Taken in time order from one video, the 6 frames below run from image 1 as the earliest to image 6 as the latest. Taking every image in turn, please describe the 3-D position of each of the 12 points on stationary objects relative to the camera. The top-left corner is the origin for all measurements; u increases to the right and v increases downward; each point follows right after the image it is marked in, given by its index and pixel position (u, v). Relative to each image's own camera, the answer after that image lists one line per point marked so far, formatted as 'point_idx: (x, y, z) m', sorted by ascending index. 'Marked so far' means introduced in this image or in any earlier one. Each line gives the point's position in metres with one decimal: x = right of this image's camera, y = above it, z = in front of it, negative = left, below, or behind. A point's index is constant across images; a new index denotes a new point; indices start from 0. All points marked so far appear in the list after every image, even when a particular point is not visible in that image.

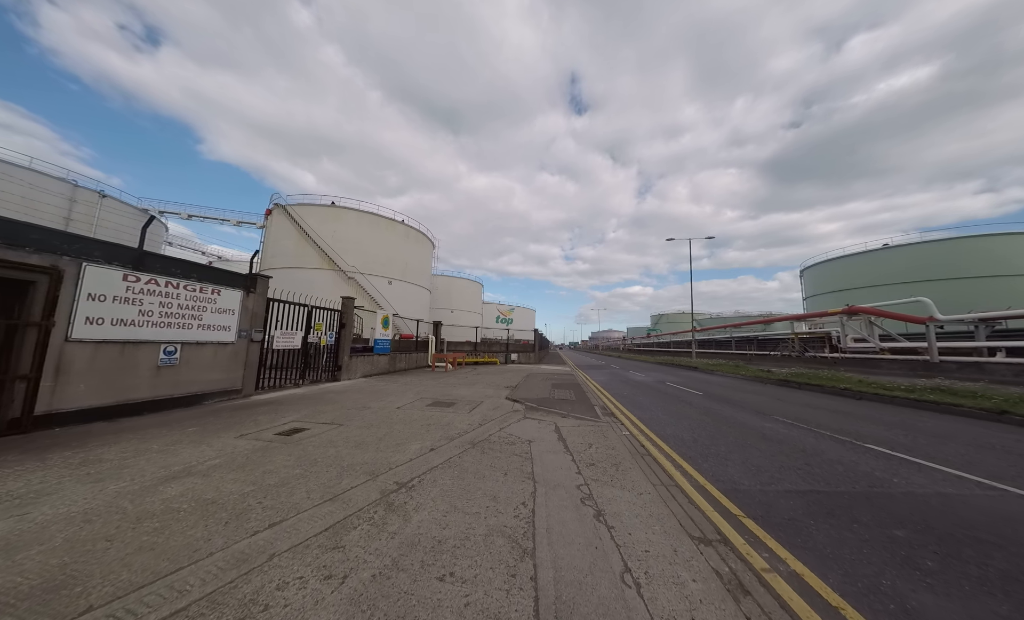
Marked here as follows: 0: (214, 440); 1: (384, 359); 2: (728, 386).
0: (-5.1, -2.2, +4.9) m
1: (-6.6, -2.5, +14.6) m
2: (+10.0, -3.4, +13.1) m
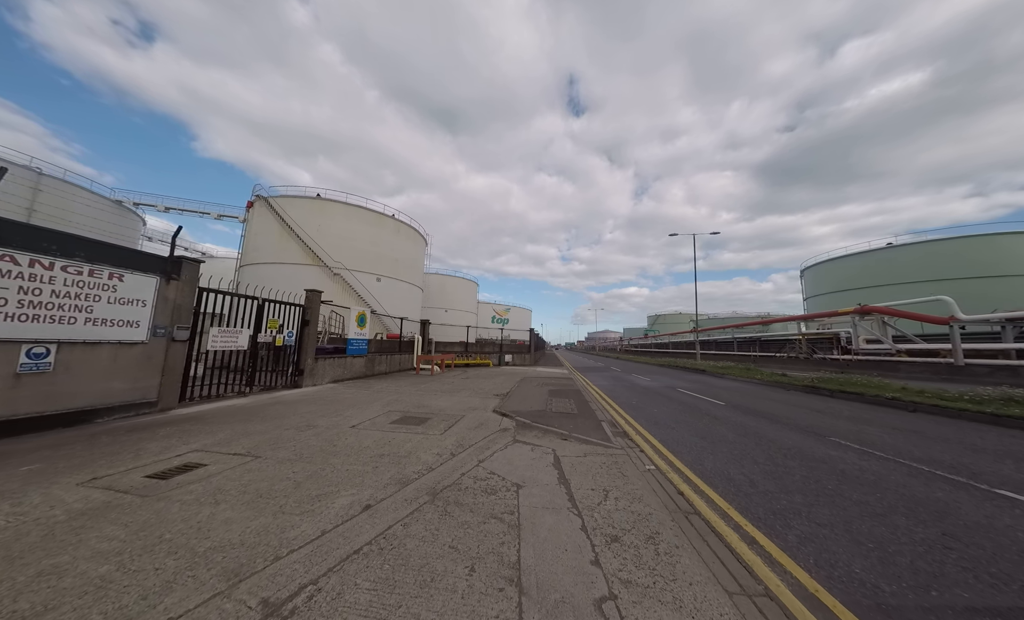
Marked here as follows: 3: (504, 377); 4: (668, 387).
0: (-5.4, -2.1, +3.2) m
1: (-6.9, -2.3, +12.9) m
2: (+9.6, -3.3, +11.6) m
3: (-0.5, -3.7, +15.6) m
4: (+7.2, -3.5, +13.2) m
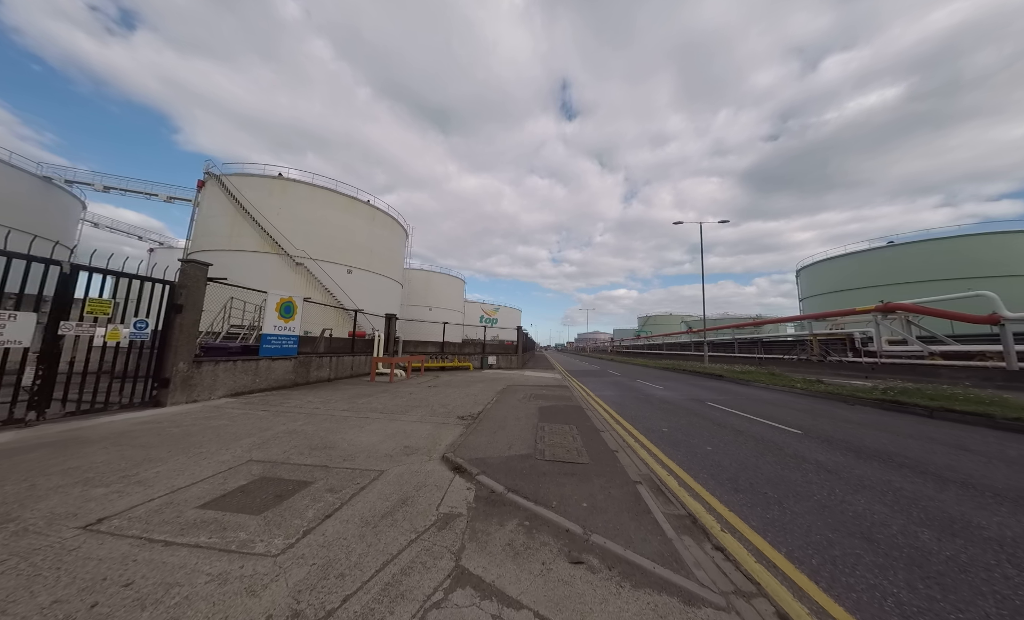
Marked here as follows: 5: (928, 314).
0: (-5.8, -1.5, -0.1) m
1: (-7.7, -1.9, +9.6) m
2: (+8.9, -2.9, +8.8) m
3: (-1.3, -3.3, +12.4) m
4: (+6.5, -3.2, +10.3) m
5: (+28.9, -0.3, +19.7) m
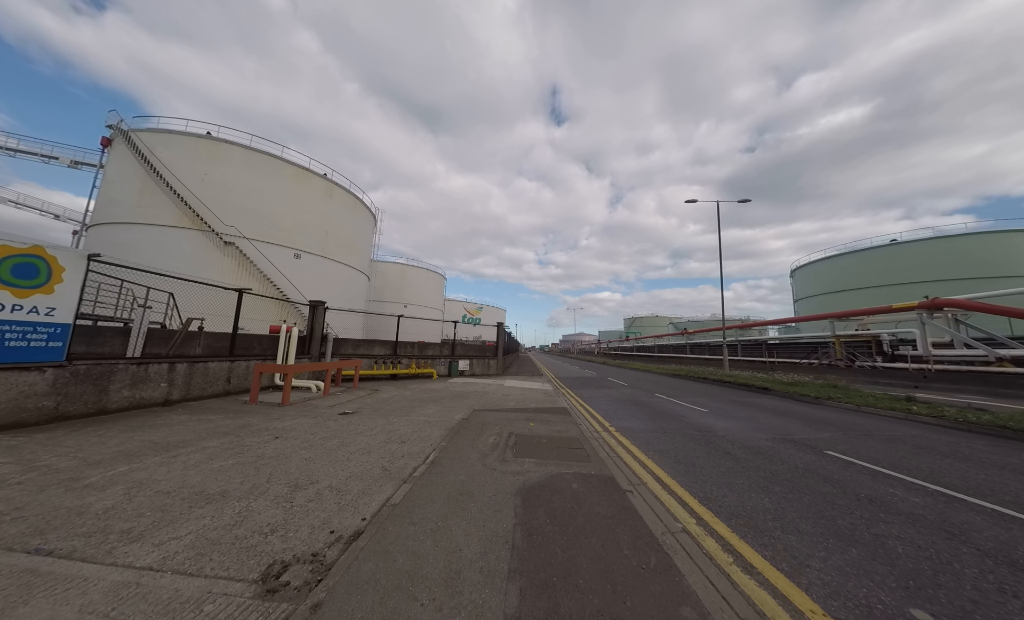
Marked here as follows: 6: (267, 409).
0: (-6.0, -0.9, -4.7) m
1: (-8.3, -1.2, +4.8) m
2: (+8.2, -2.5, +4.9) m
3: (-2.2, -2.7, +8.0) m
4: (+5.8, -2.7, +6.2) m
5: (+27.7, -0.2, +16.8) m
6: (-5.9, -2.4, +6.8) m
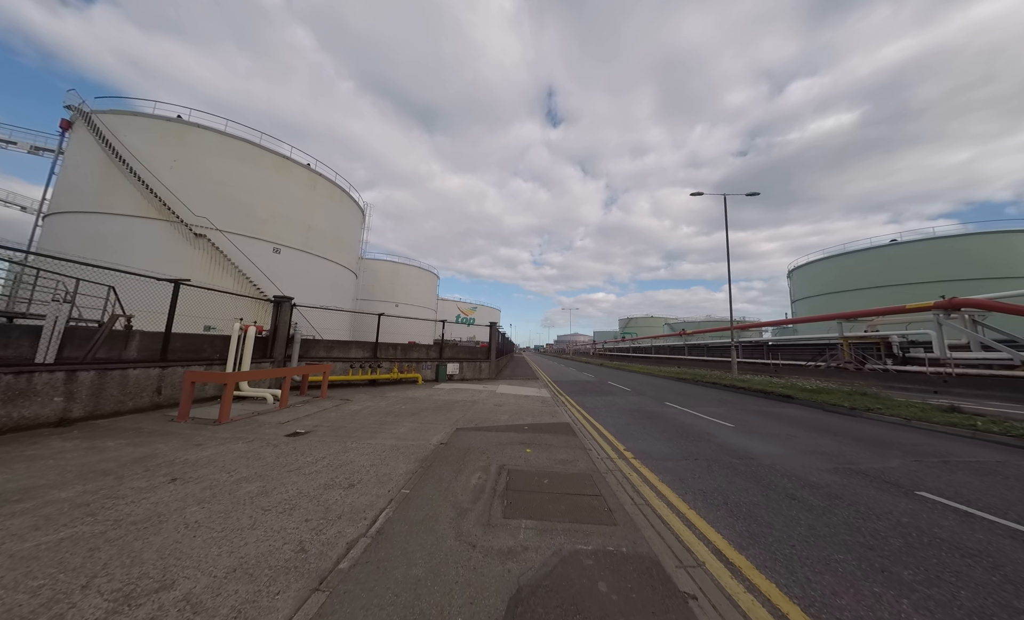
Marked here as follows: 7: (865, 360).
0: (-5.9, -0.8, -6.1) m
1: (-8.4, -1.1, +3.4) m
2: (+8.1, -2.4, +3.7) m
3: (-2.3, -2.6, +6.6) m
4: (+5.6, -2.6, +5.0) m
5: (+27.4, -0.2, +15.9) m
6: (-6.1, -2.3, +5.4) m
7: (+24.5, -3.5, +19.6) m
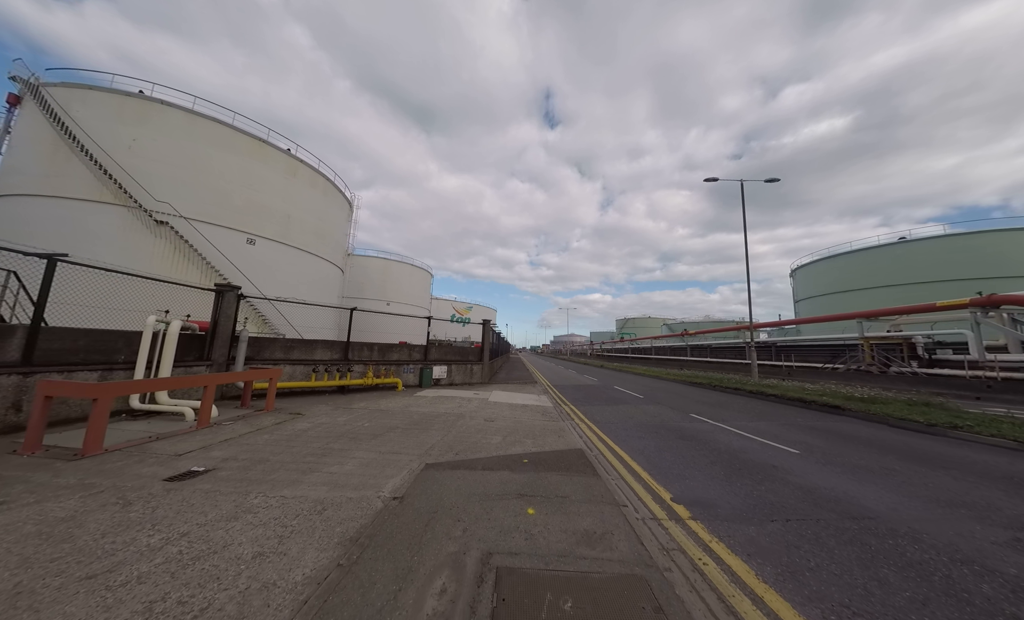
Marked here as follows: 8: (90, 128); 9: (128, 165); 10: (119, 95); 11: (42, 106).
0: (-5.8, -0.5, -8.0) m
1: (-8.5, -0.8, +1.5) m
2: (+8.1, -2.2, +2.1) m
3: (-2.4, -2.4, +4.8) m
4: (+5.5, -2.4, +3.4) m
5: (+27.2, -0.1, +14.5) m
6: (-6.1, -2.0, +3.6) m
7: (+24.2, -3.4, +18.2) m
8: (-27.4, +11.8, +18.6) m
9: (-25.0, +9.4, +18.6) m
10: (-26.1, +14.4, +18.9) m
11: (-30.6, +13.3, +18.6) m
